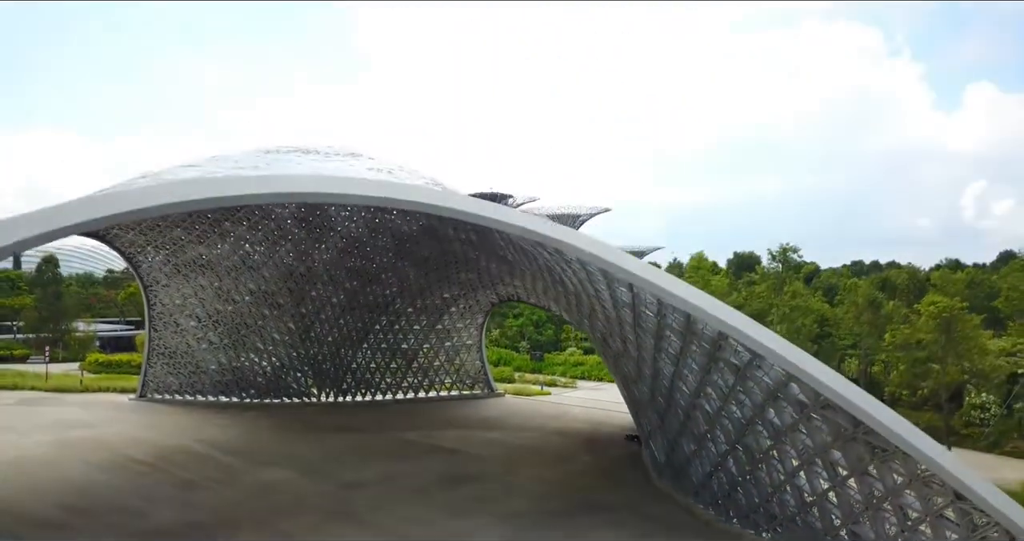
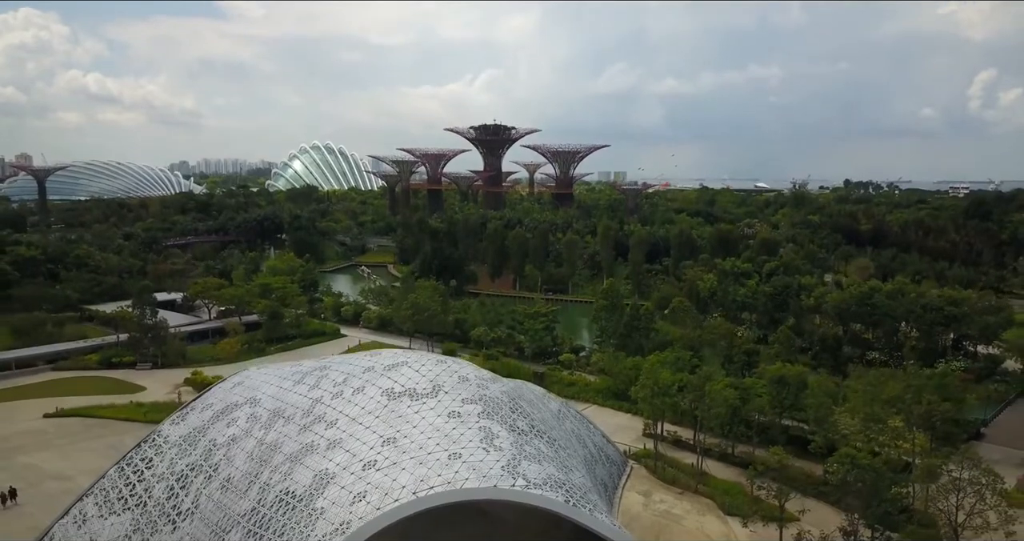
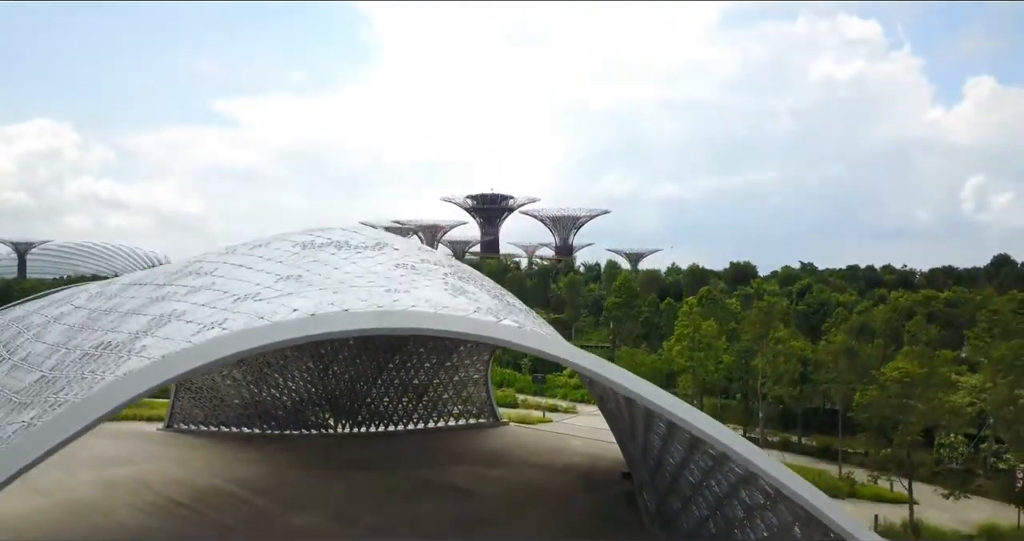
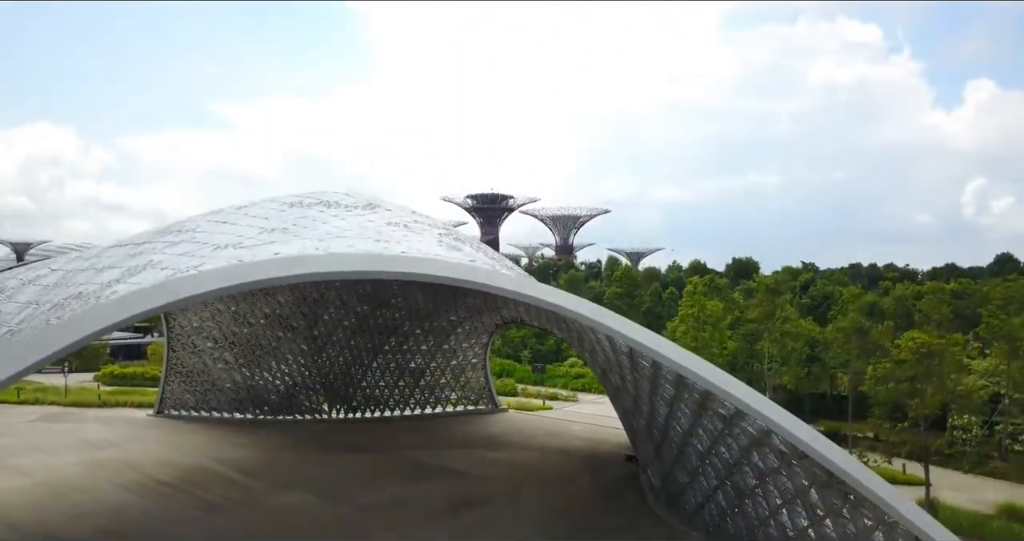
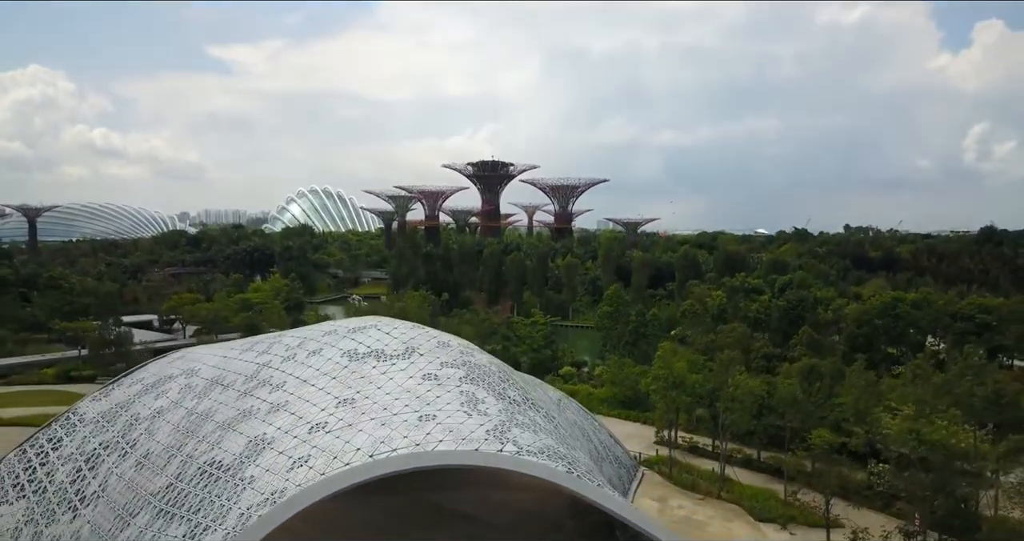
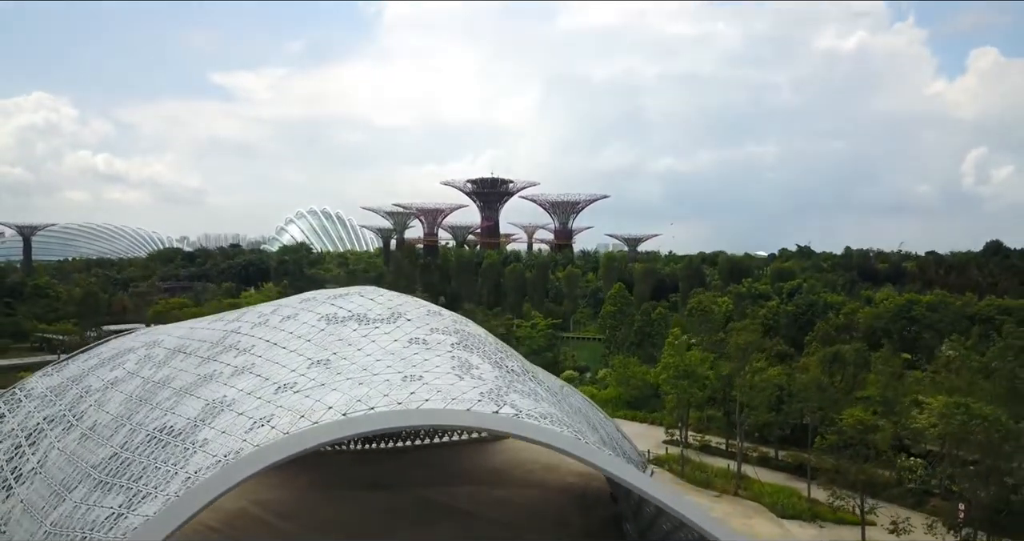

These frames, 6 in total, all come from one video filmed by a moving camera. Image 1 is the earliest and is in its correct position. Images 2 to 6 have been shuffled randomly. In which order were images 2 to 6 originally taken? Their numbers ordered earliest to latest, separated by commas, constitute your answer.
4, 3, 6, 5, 2
